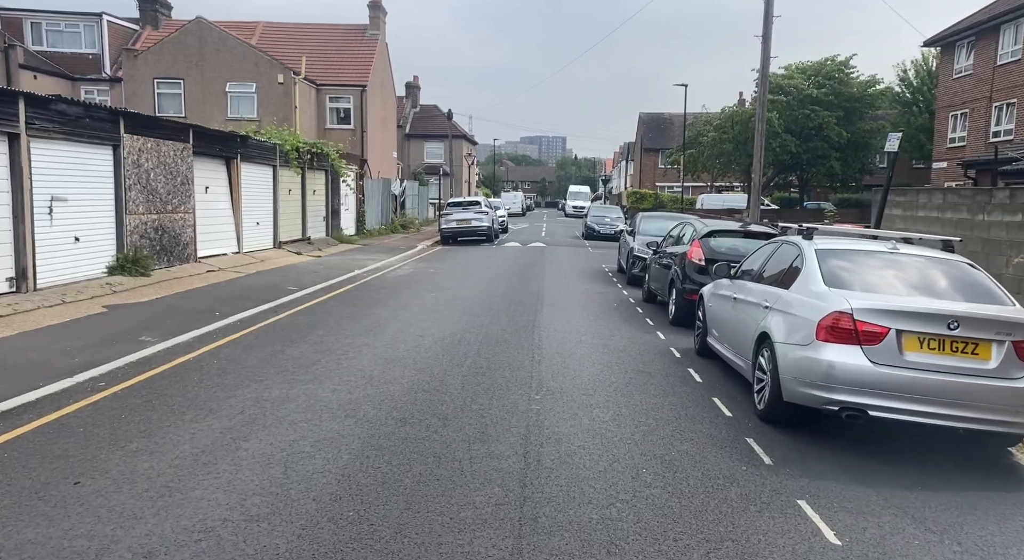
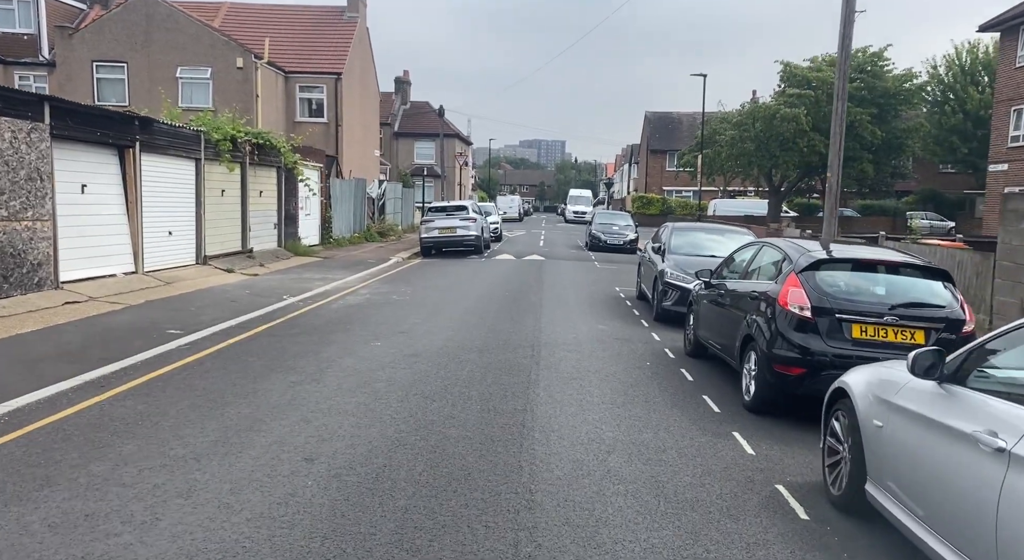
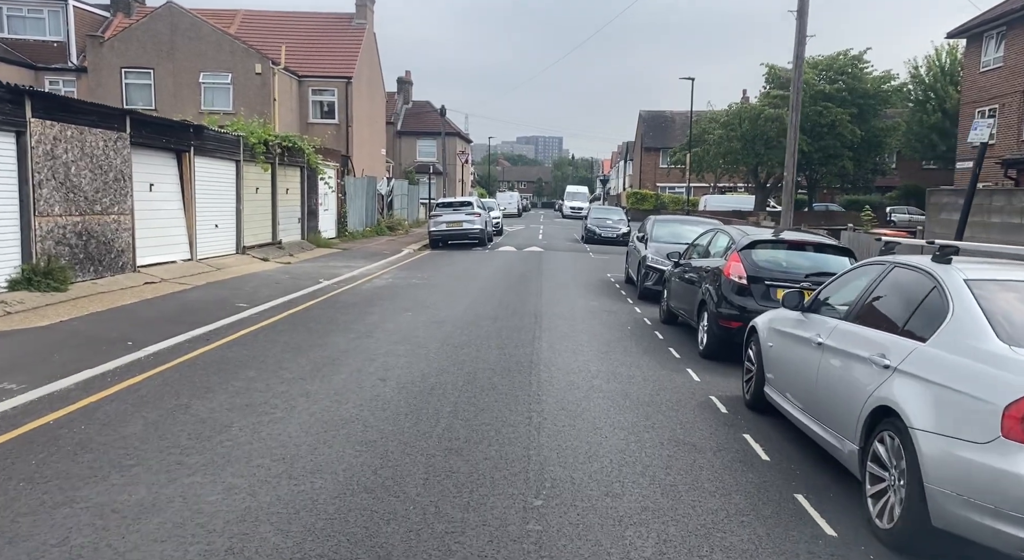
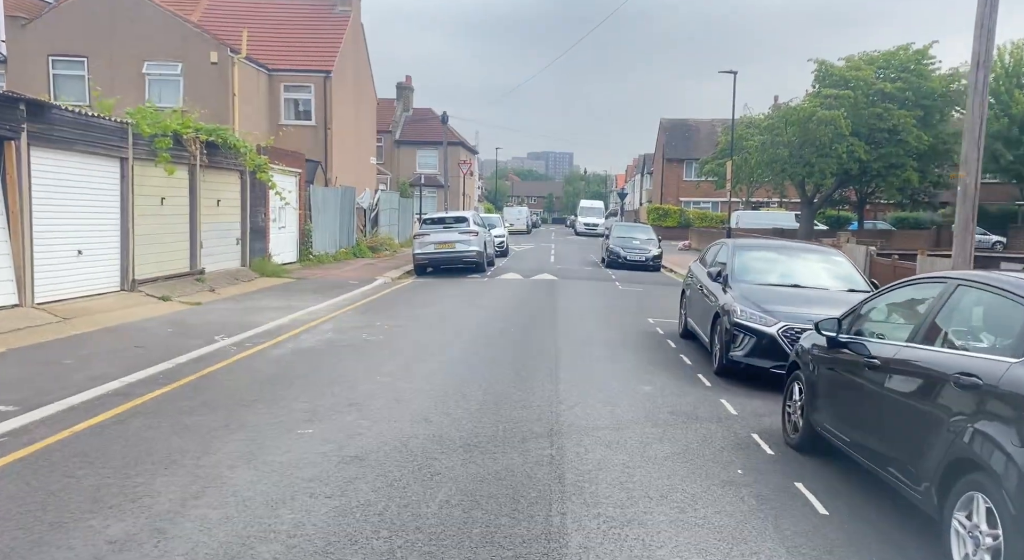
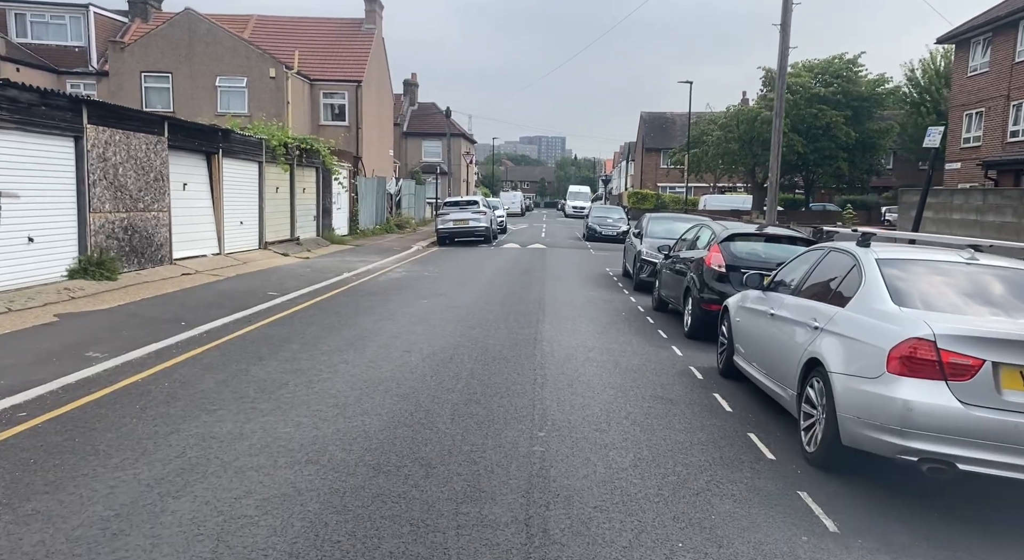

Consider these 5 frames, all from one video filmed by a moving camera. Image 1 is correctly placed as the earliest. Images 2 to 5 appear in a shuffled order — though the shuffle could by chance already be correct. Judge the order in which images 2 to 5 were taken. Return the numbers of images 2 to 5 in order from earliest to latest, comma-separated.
5, 3, 2, 4
